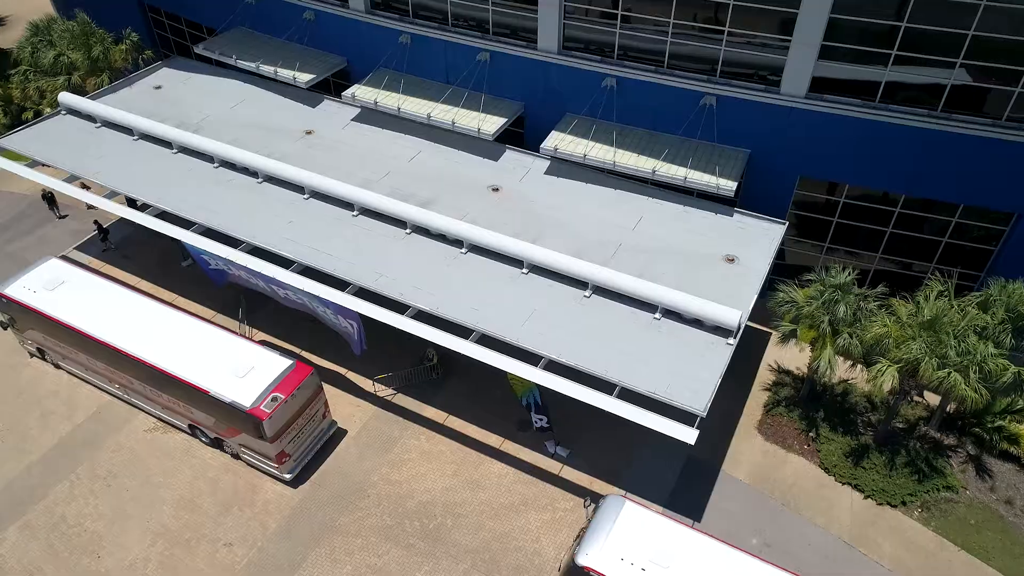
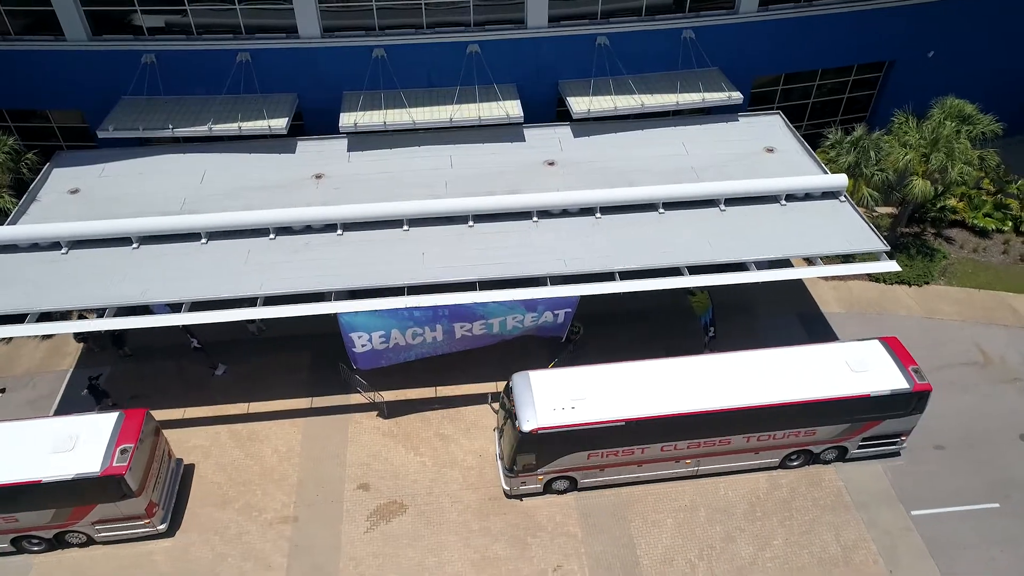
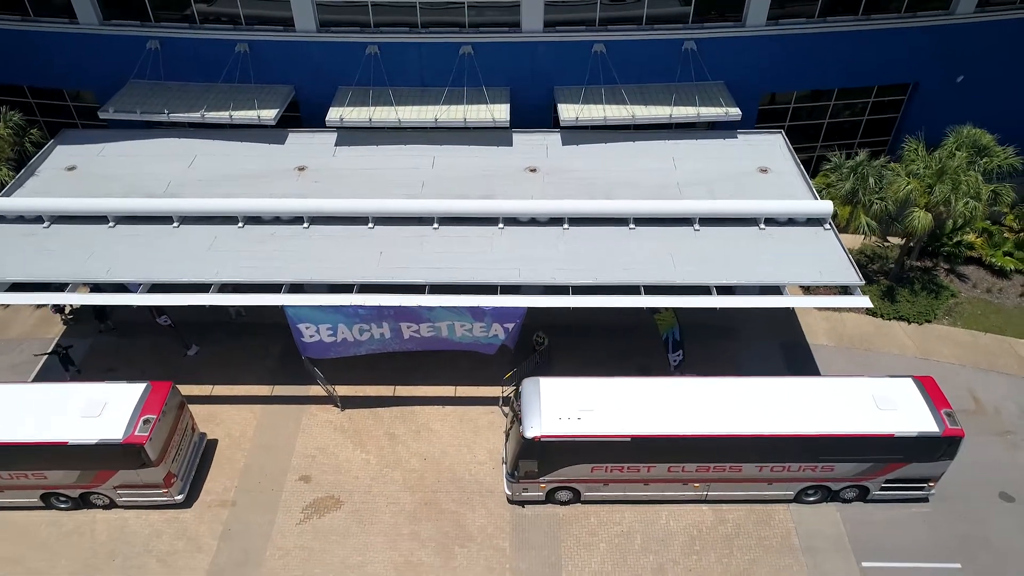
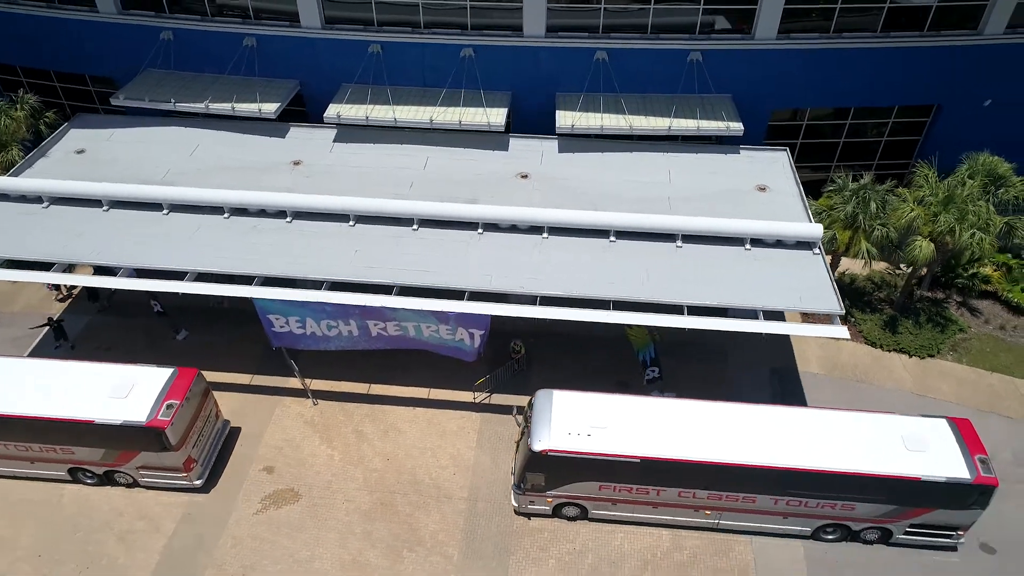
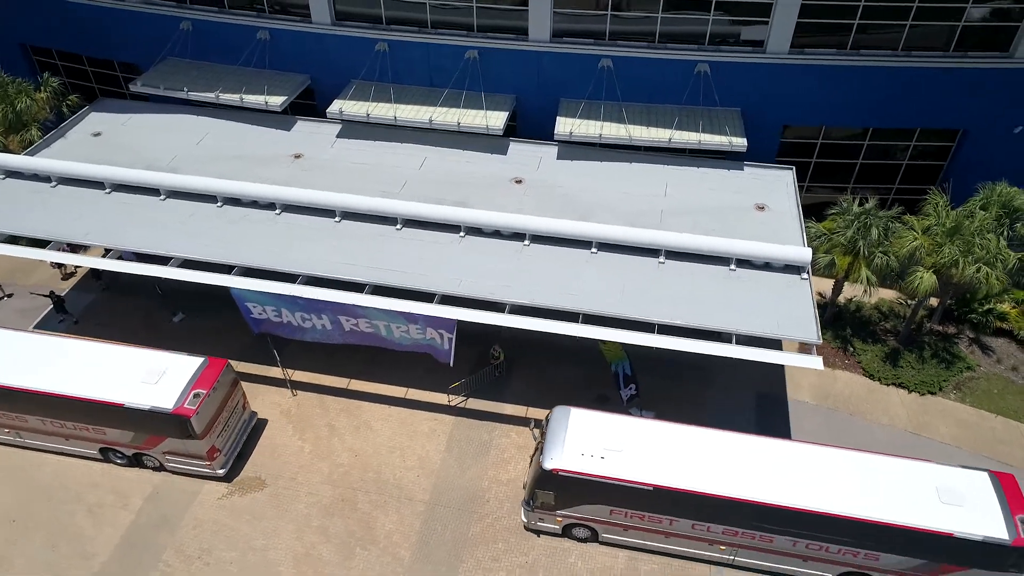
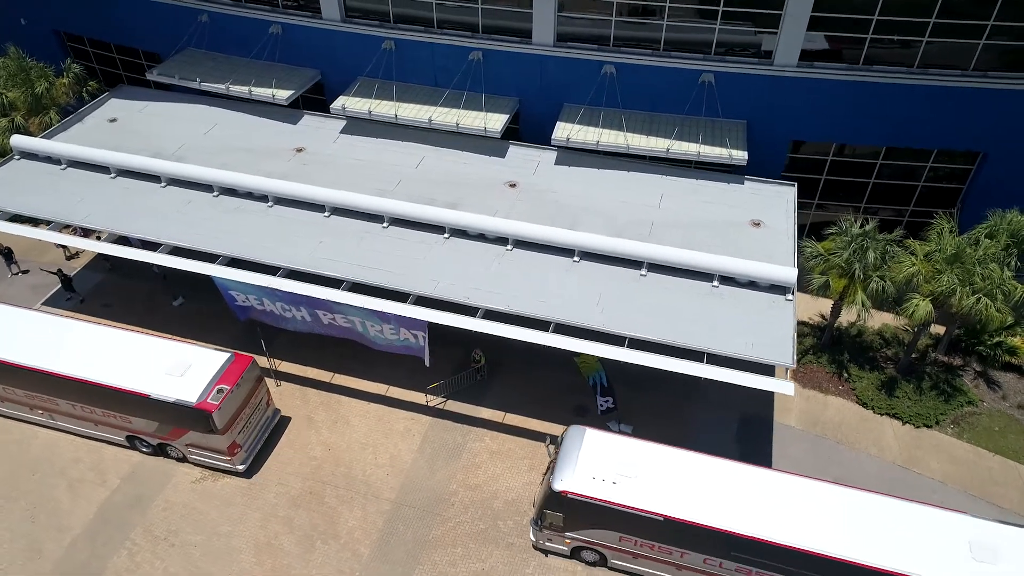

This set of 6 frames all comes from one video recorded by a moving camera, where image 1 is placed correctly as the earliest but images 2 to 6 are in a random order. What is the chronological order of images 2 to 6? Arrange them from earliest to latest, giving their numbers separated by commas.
6, 5, 4, 3, 2
